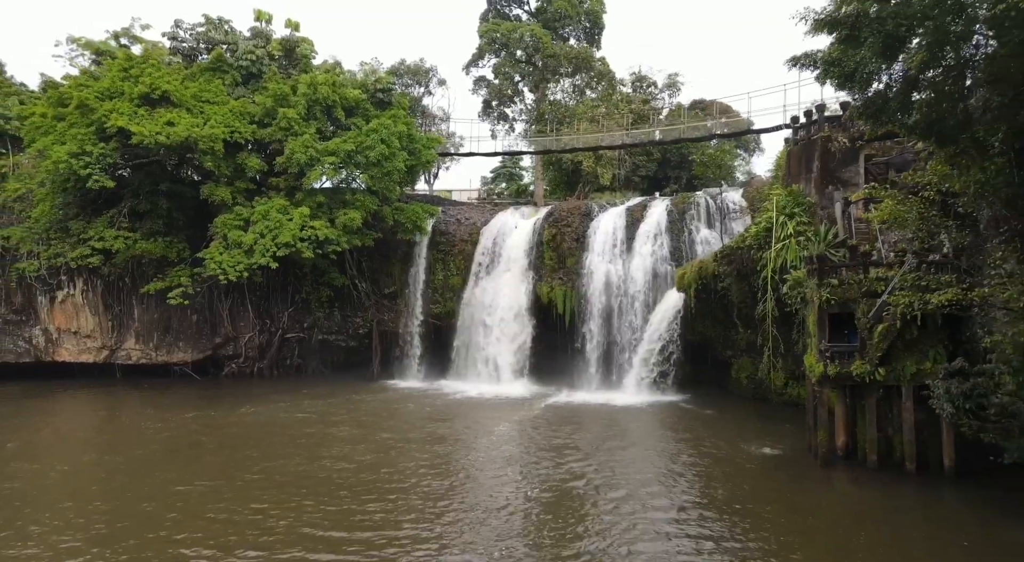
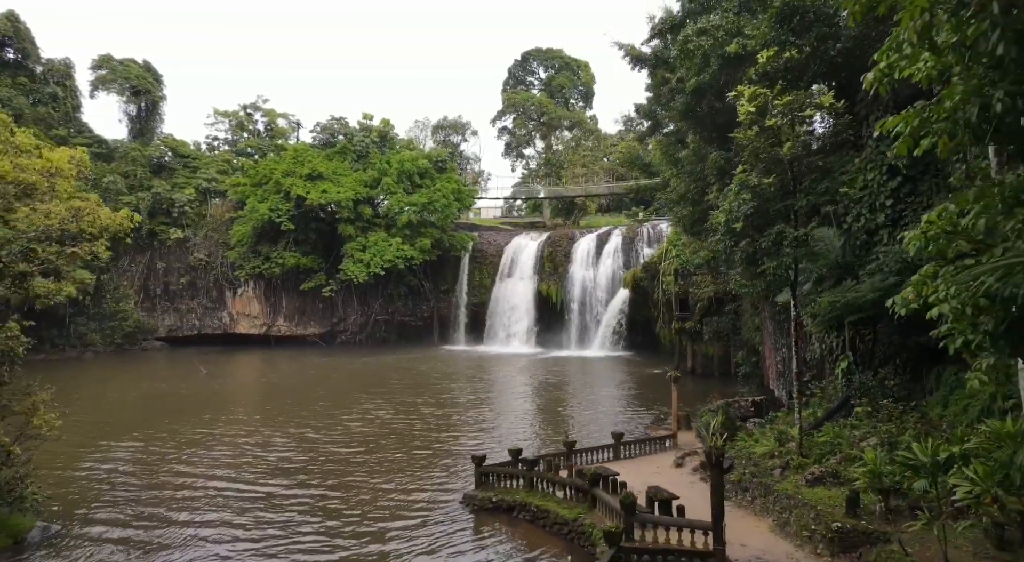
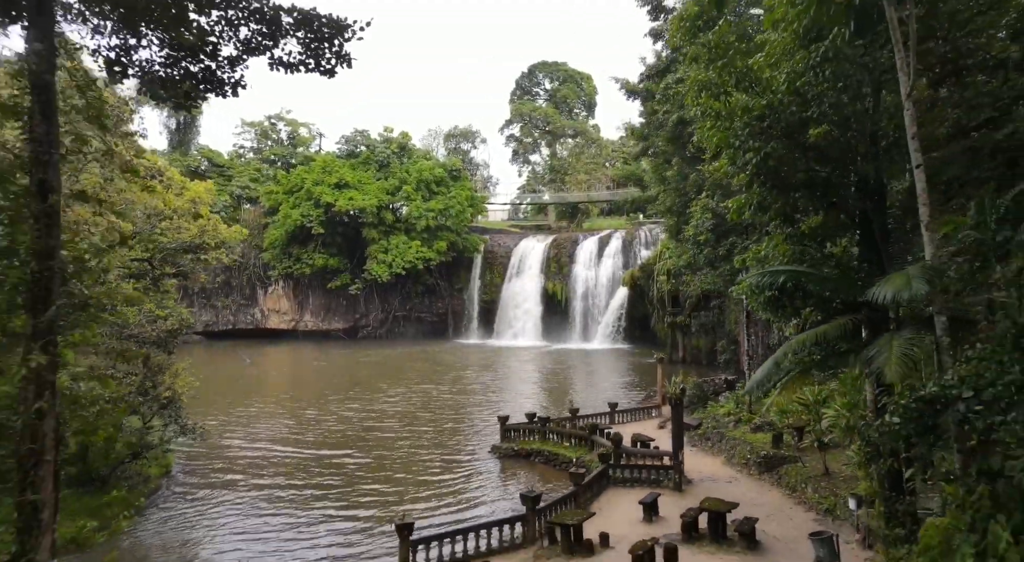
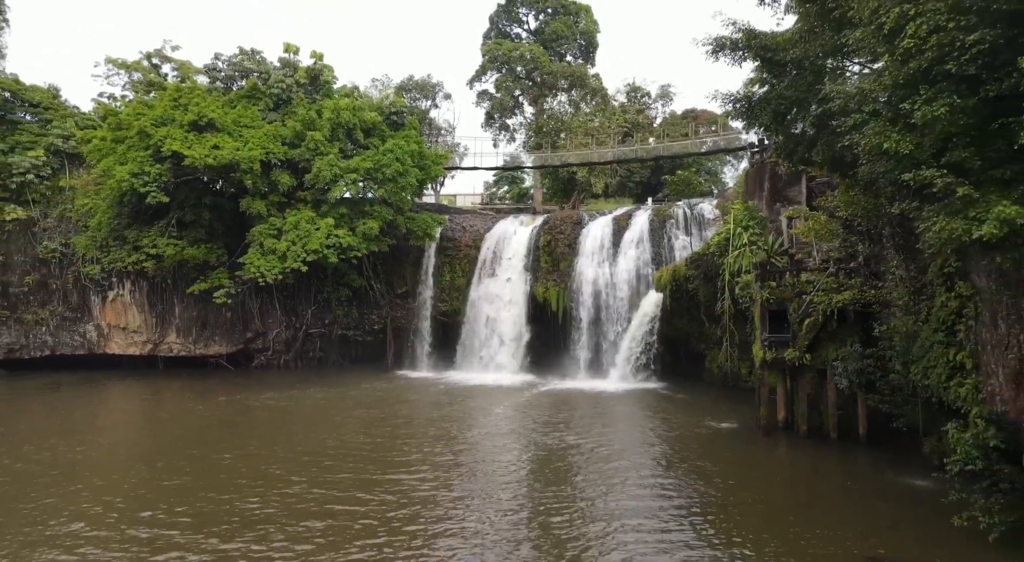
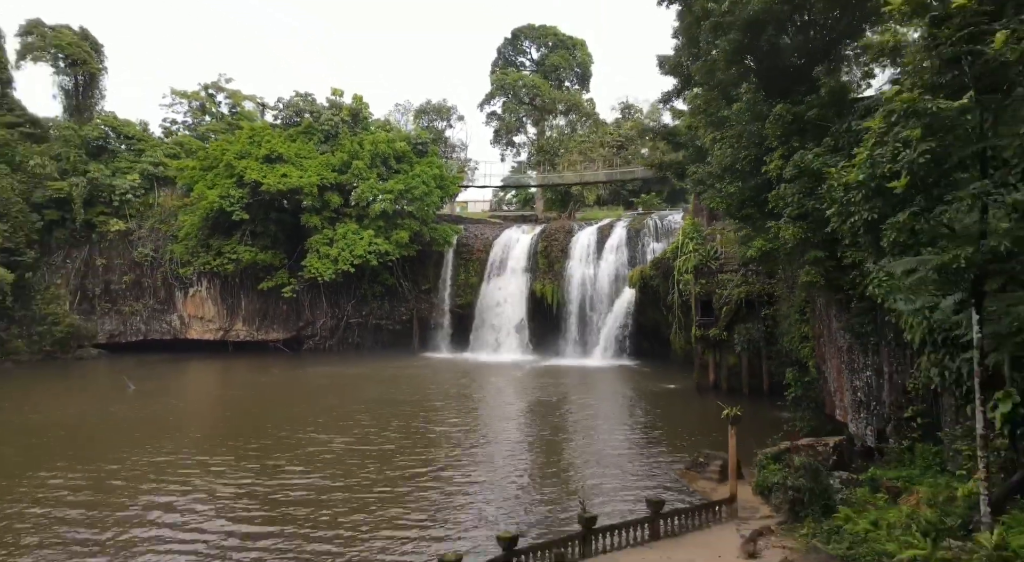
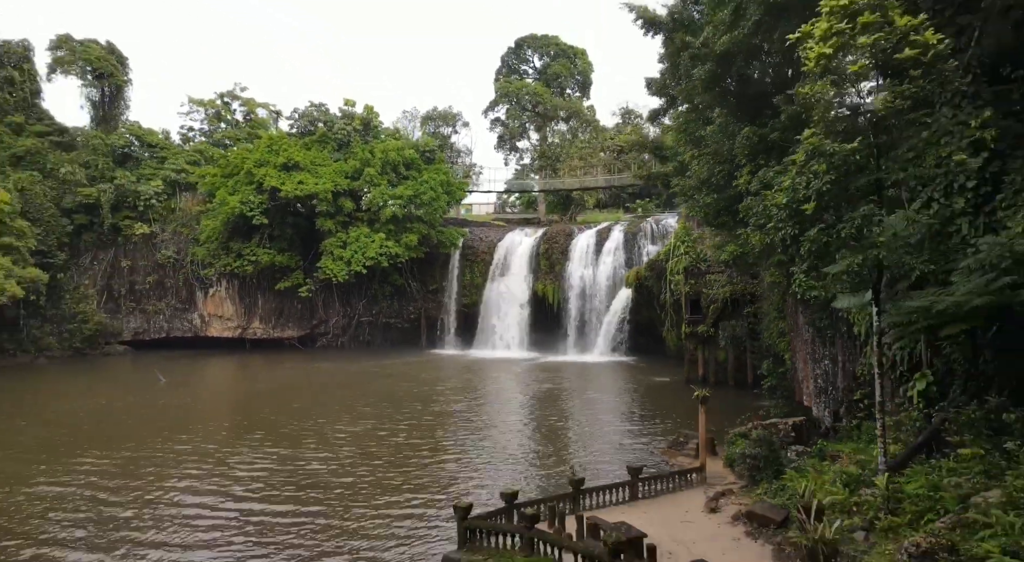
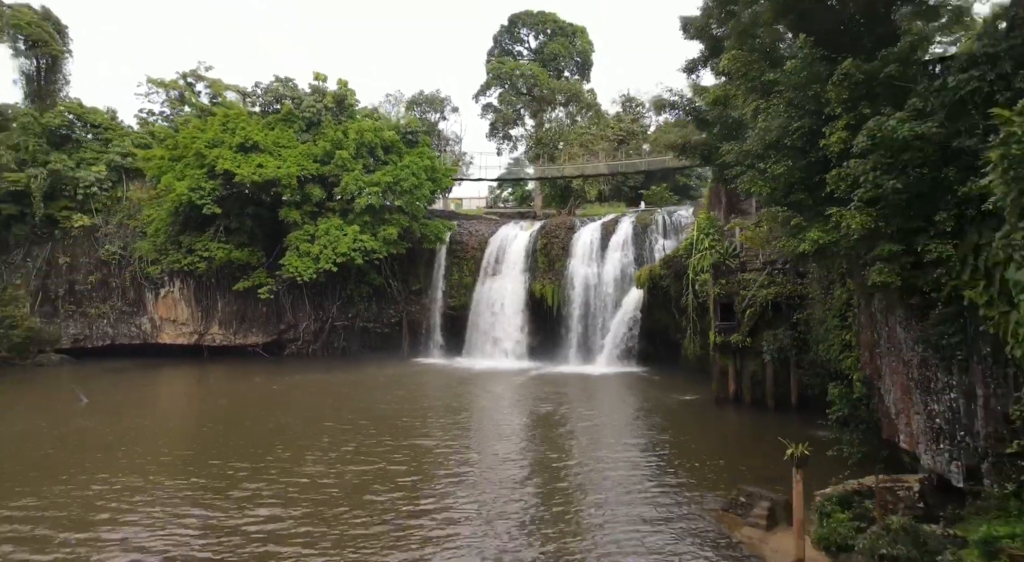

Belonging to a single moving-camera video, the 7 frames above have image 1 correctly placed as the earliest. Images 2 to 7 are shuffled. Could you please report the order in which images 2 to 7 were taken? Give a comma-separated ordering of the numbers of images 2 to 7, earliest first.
4, 7, 5, 6, 2, 3
